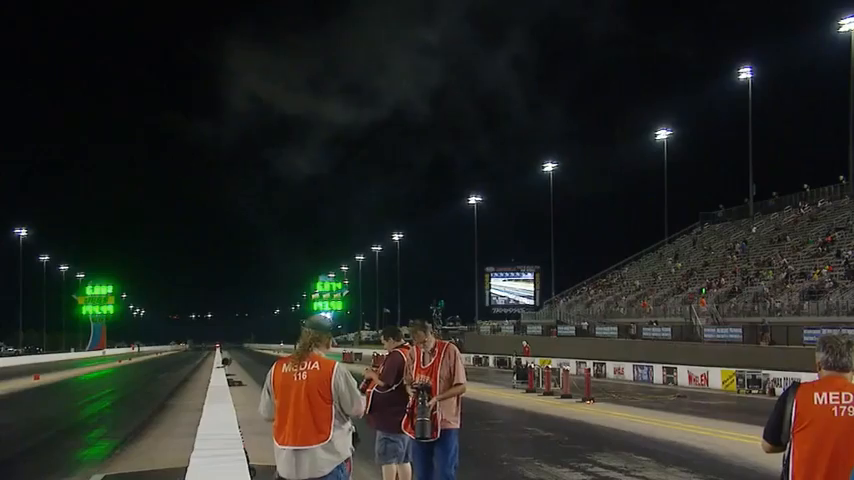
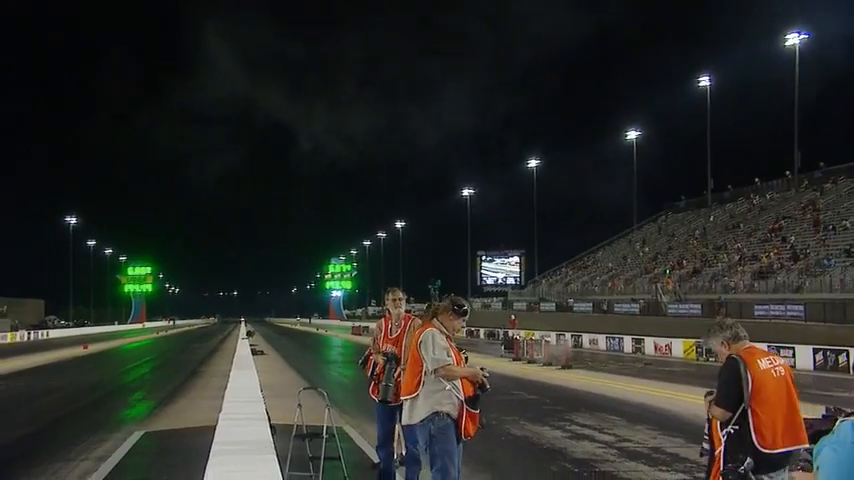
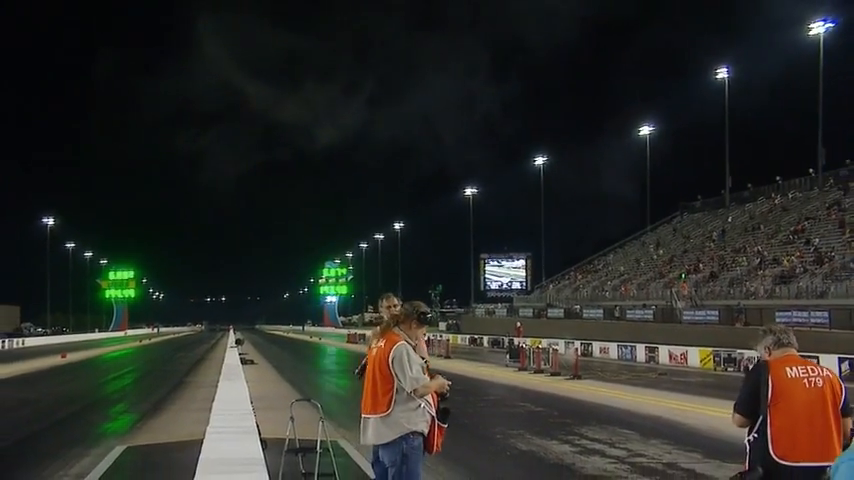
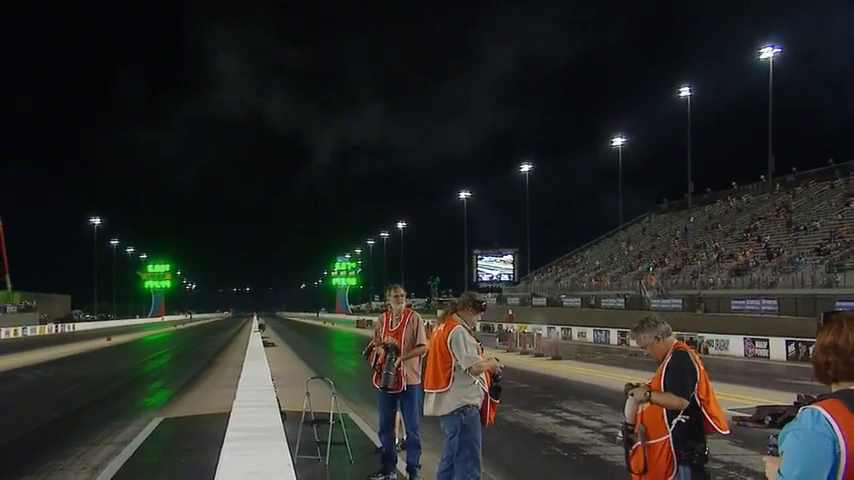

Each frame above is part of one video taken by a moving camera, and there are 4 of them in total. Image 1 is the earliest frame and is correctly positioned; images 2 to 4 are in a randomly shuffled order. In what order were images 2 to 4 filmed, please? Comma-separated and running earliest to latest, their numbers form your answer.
3, 2, 4
